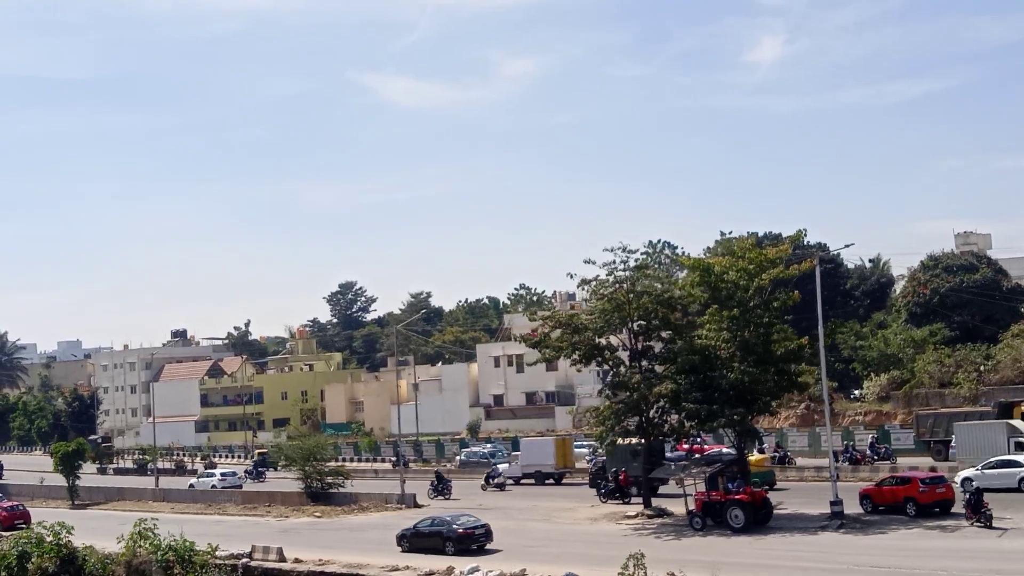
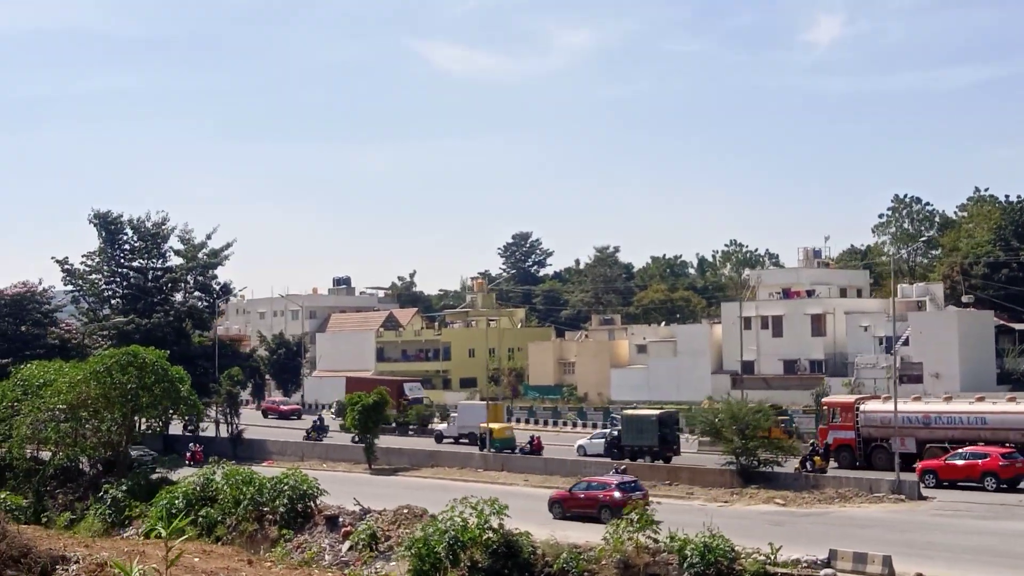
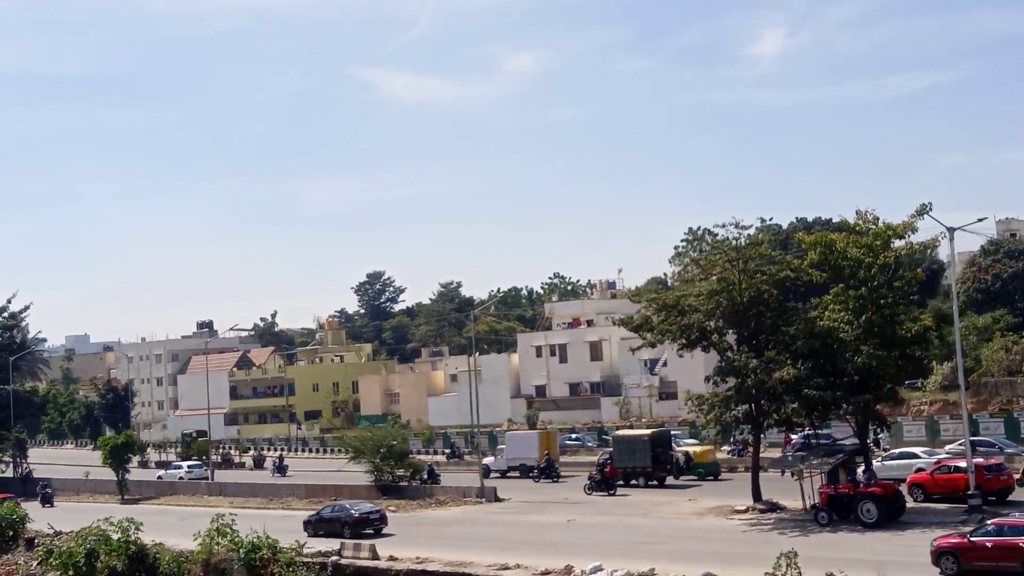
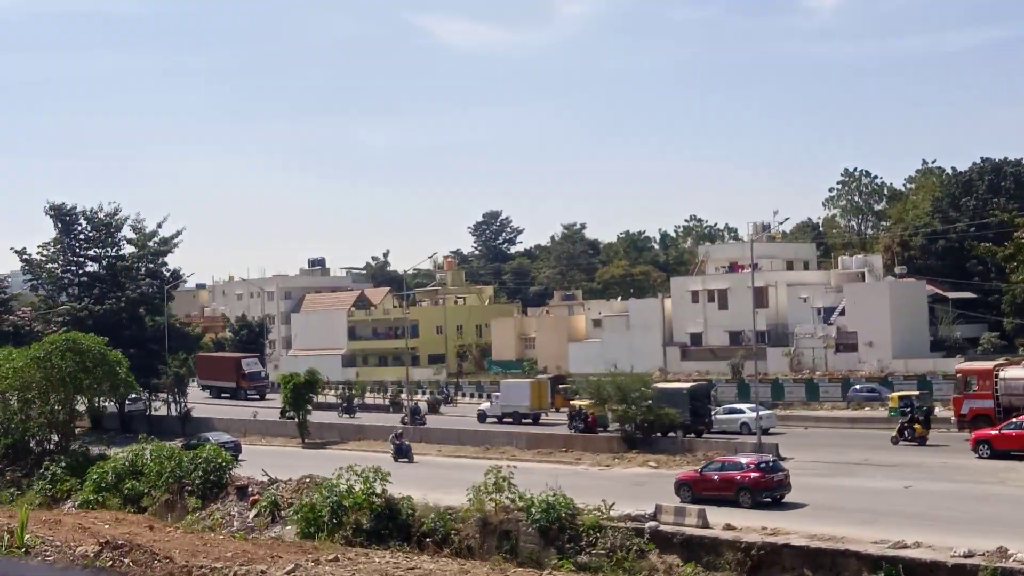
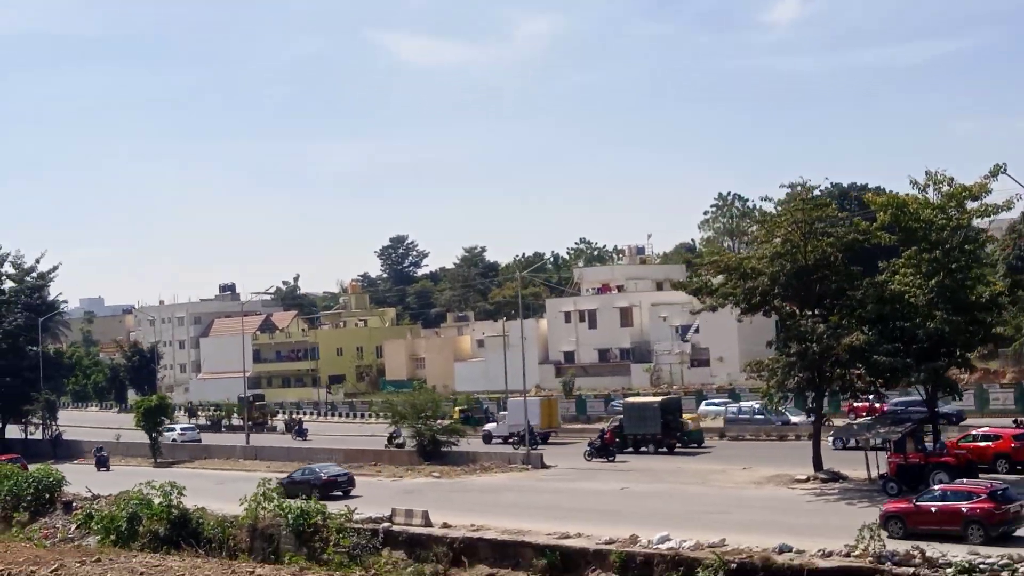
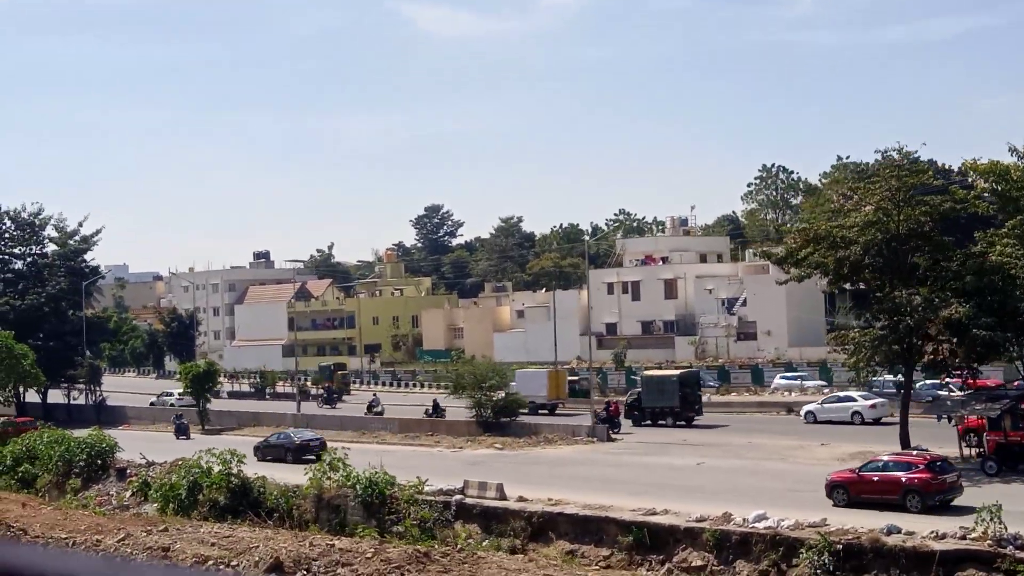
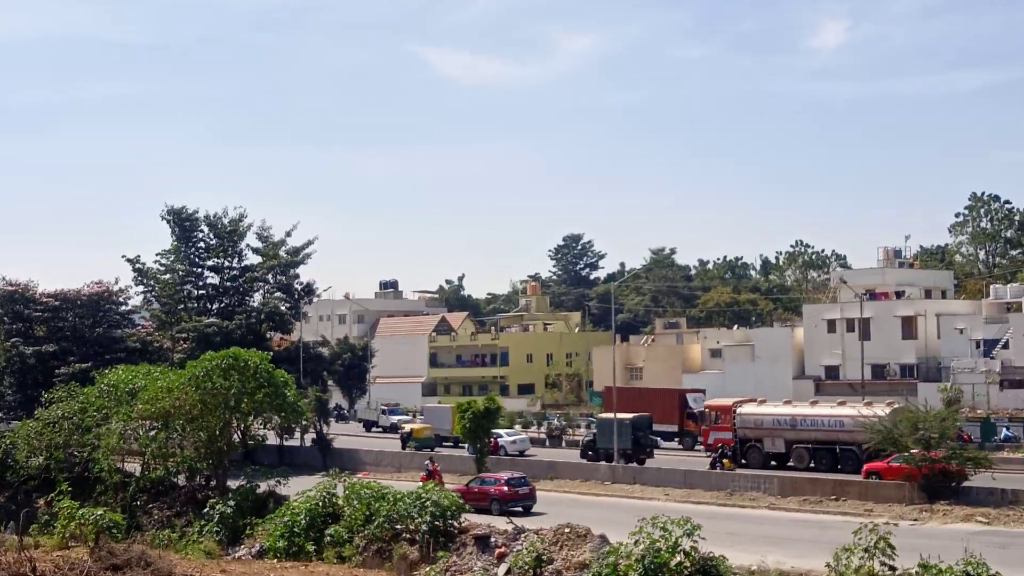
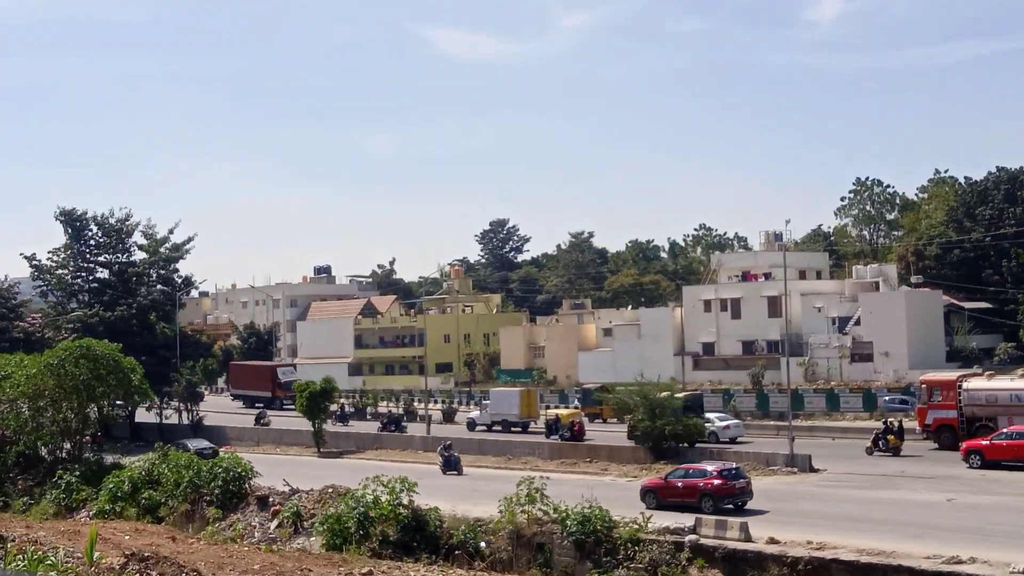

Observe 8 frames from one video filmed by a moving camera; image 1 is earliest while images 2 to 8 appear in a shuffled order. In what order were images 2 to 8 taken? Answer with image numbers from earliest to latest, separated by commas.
3, 5, 6, 4, 8, 2, 7
